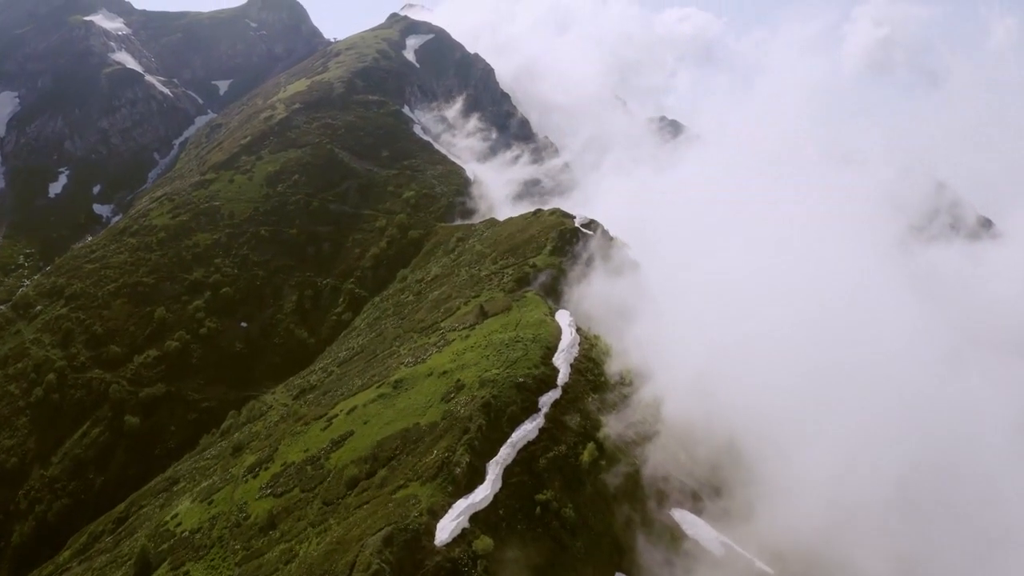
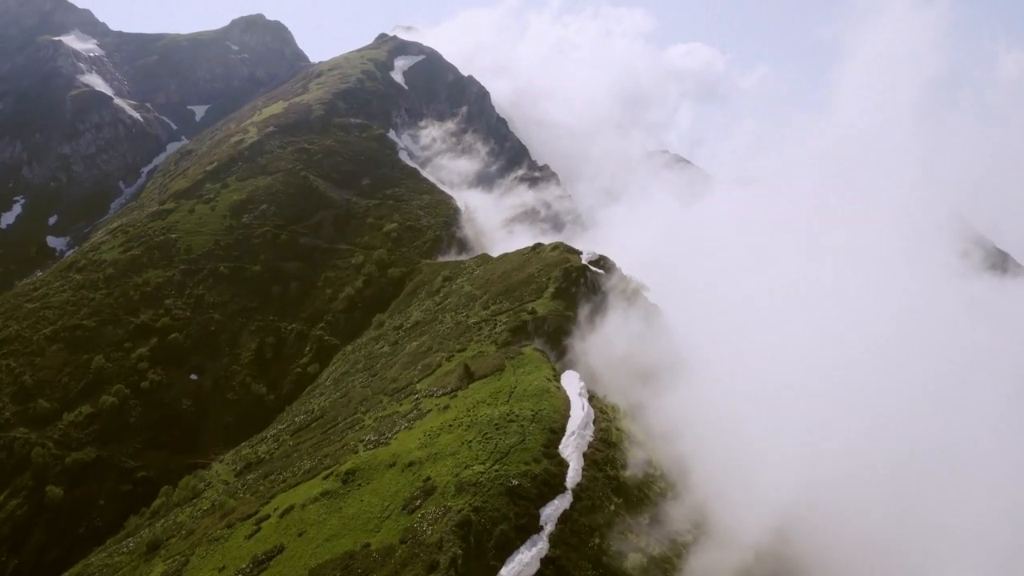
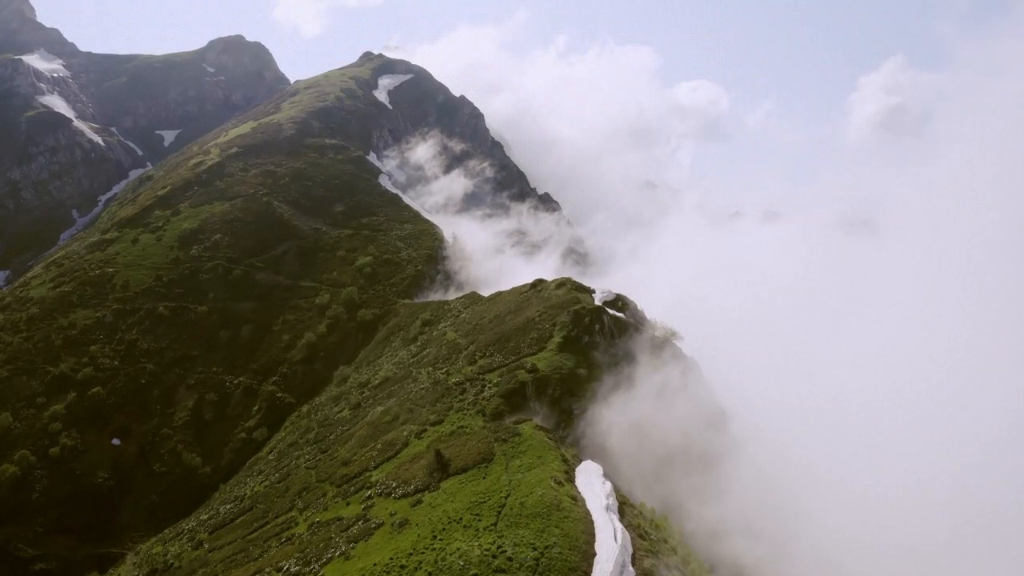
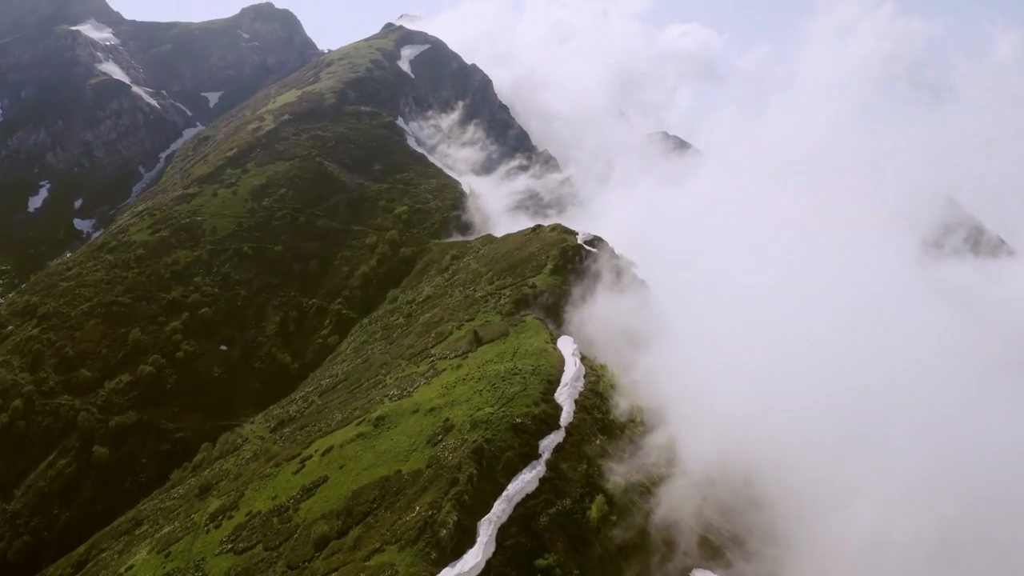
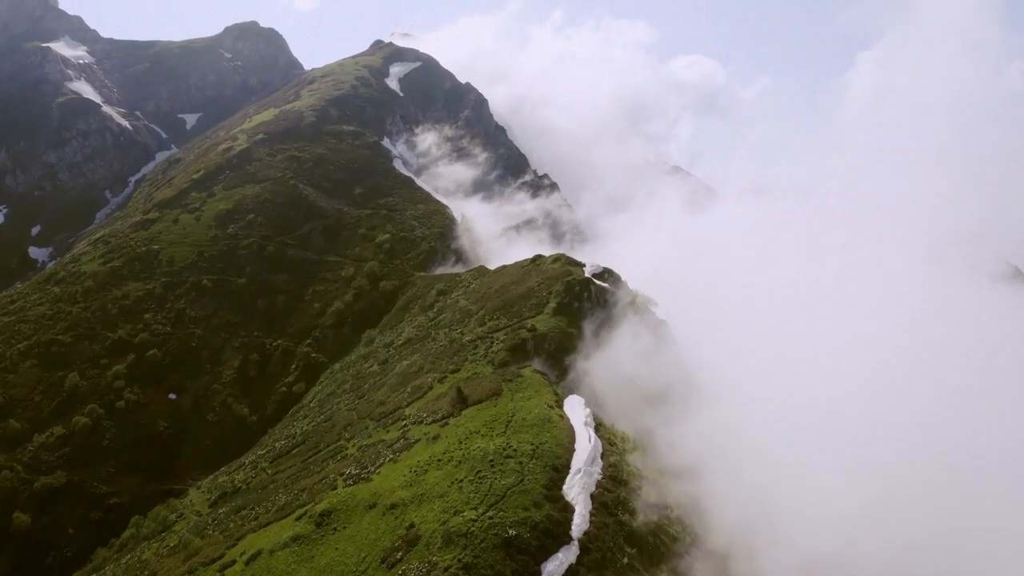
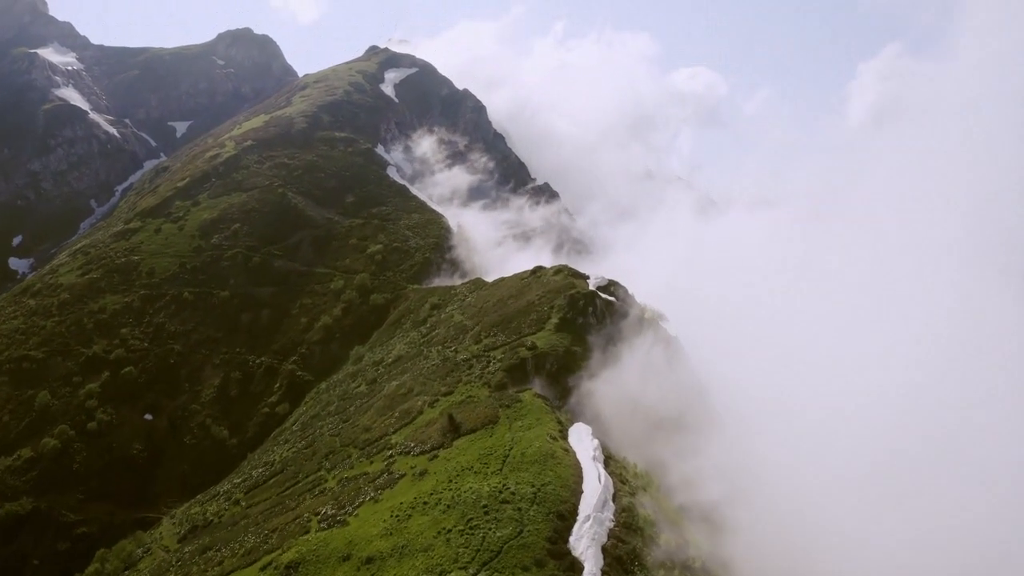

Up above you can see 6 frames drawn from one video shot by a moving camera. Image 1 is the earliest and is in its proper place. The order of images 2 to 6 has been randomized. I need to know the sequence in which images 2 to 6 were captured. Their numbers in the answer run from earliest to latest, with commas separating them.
4, 2, 5, 6, 3
